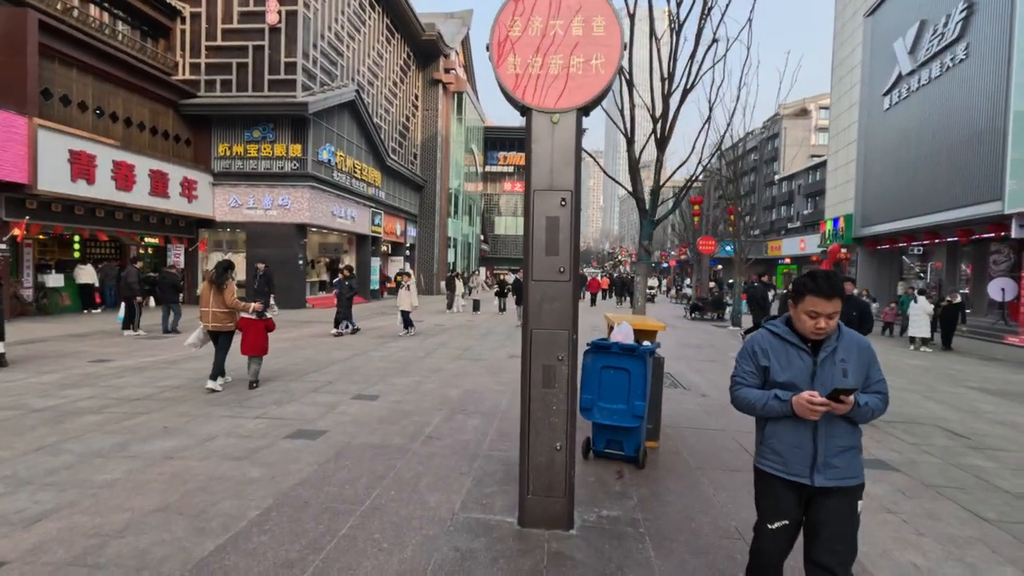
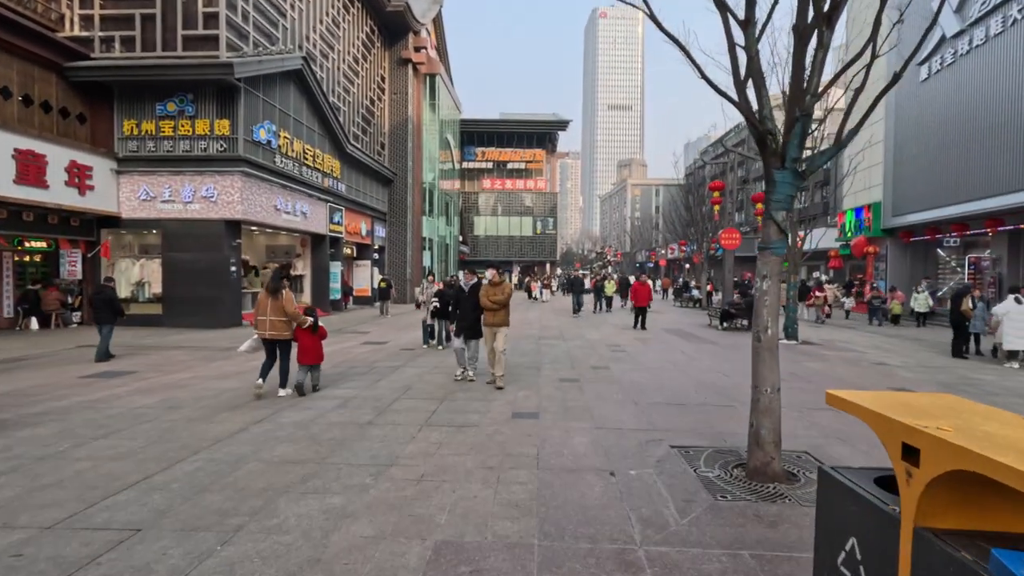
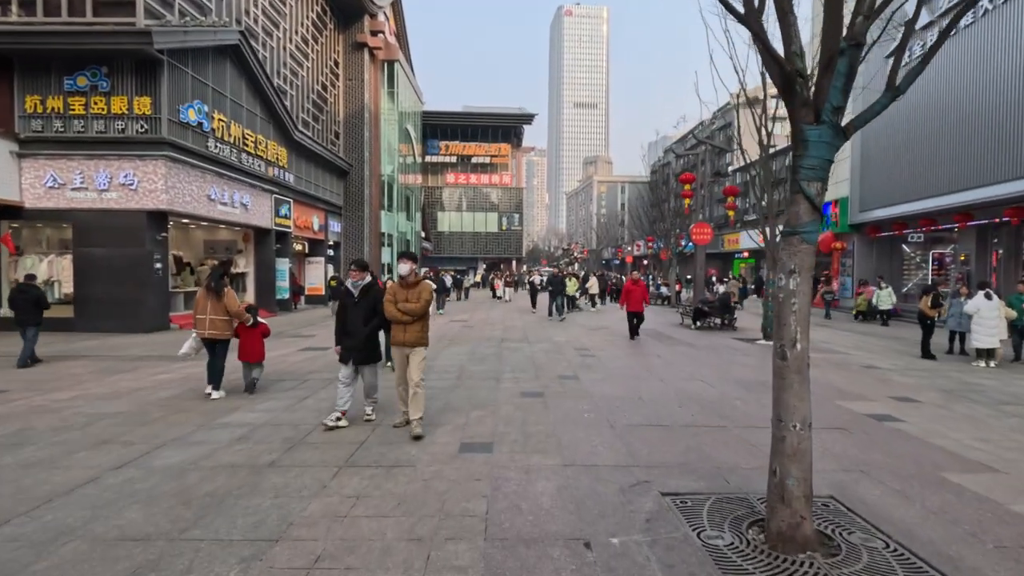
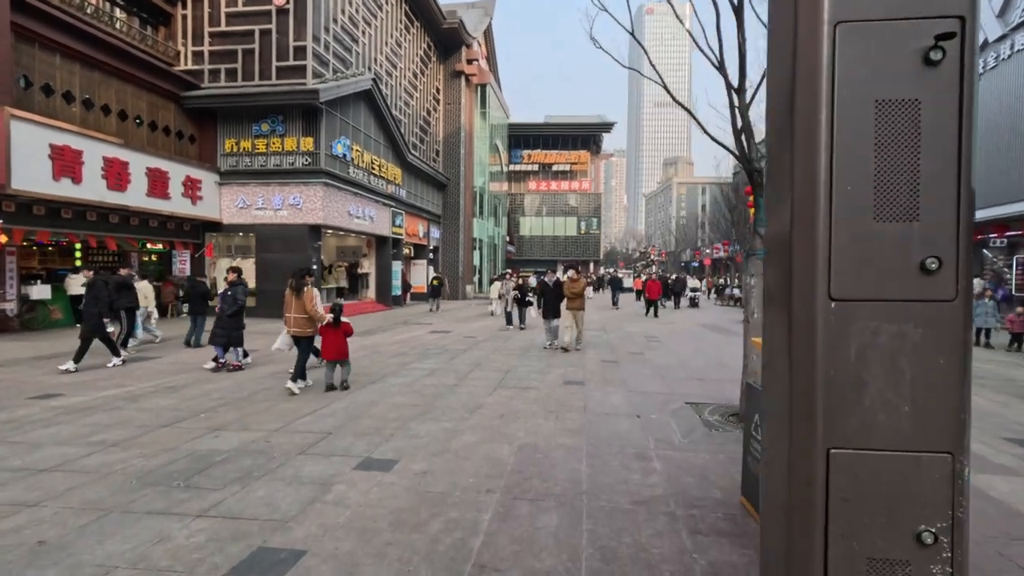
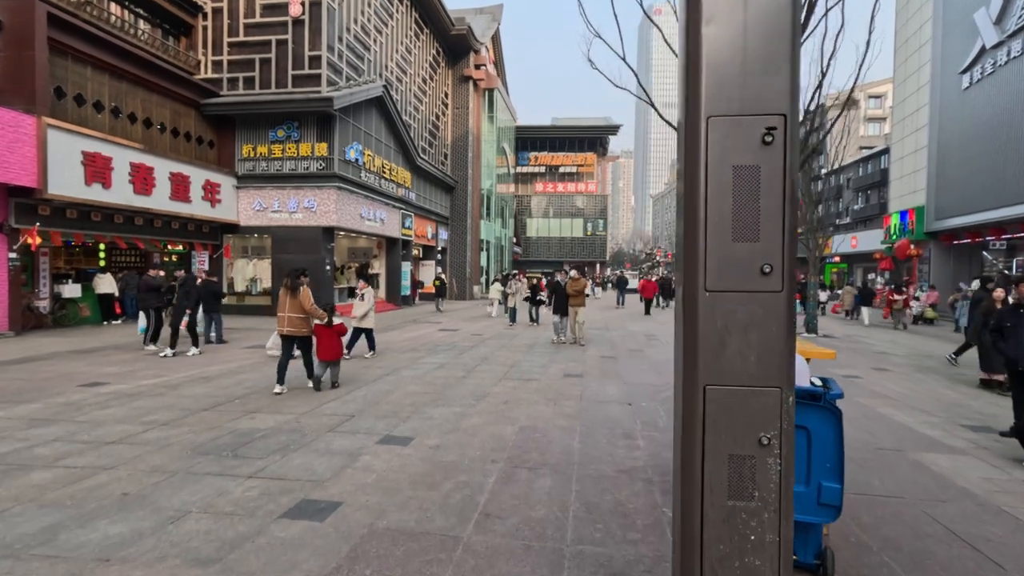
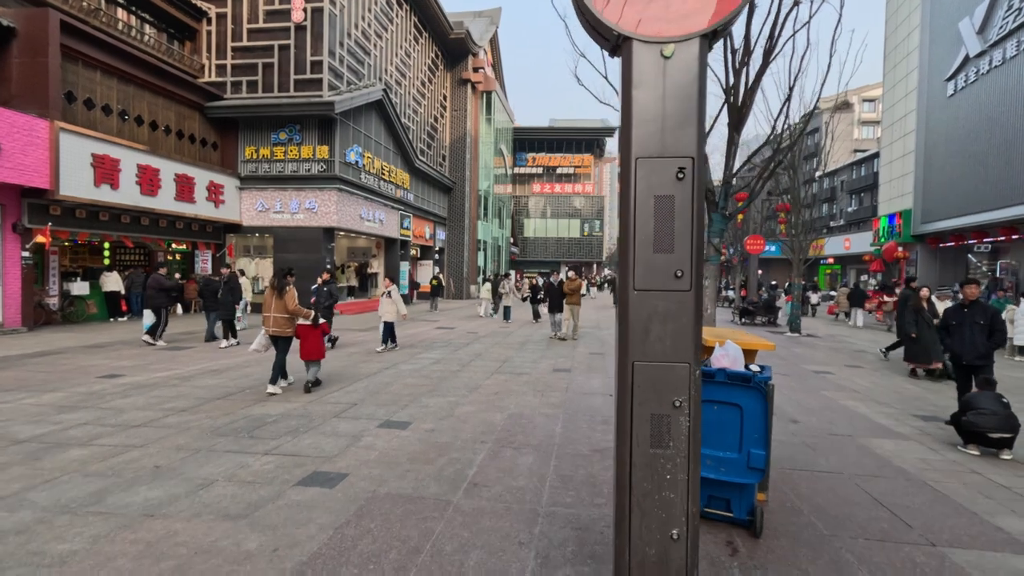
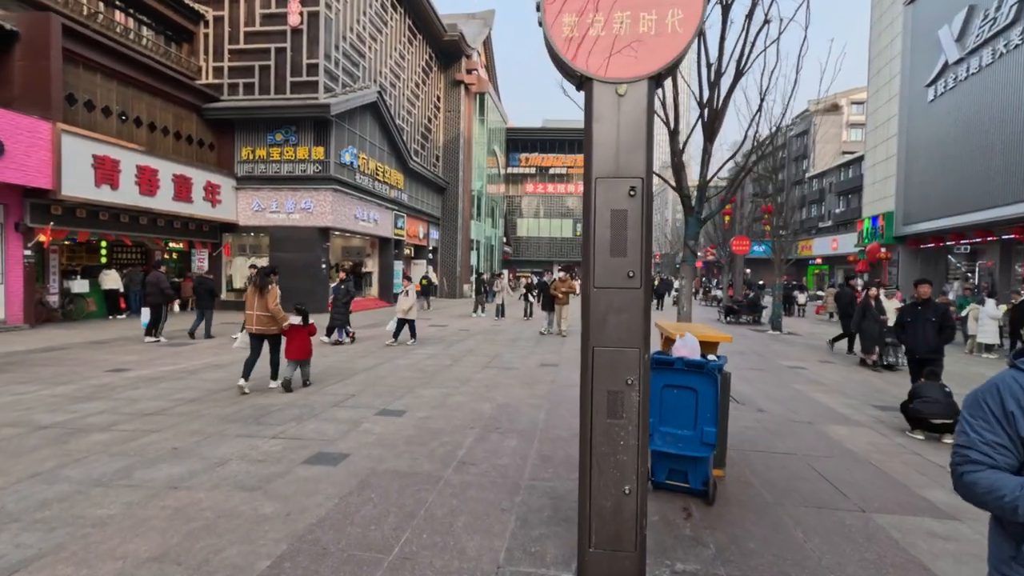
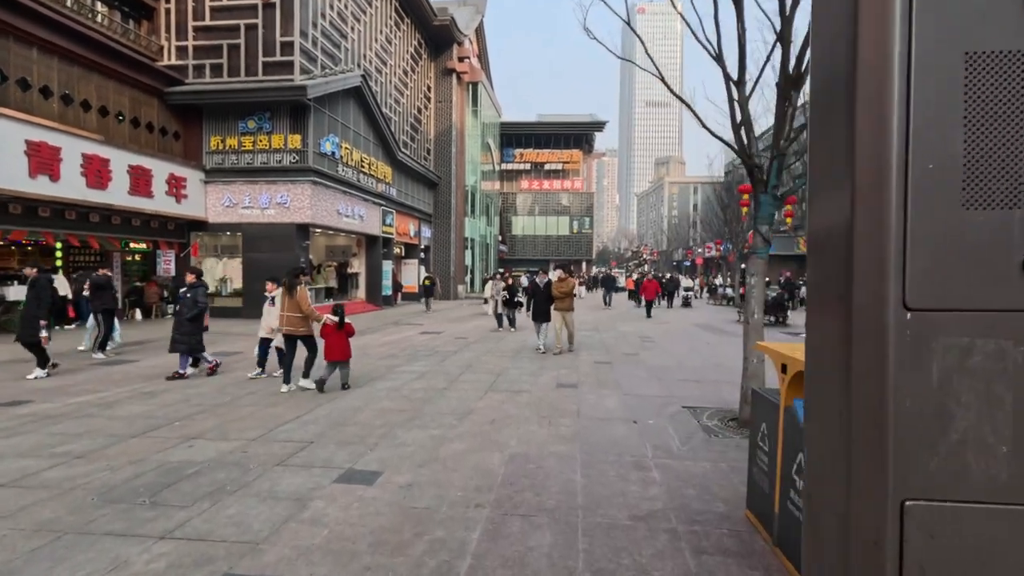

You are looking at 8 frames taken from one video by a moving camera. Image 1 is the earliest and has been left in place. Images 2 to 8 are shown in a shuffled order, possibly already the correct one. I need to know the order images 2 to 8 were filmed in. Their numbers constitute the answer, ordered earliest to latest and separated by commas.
7, 6, 5, 4, 8, 2, 3
